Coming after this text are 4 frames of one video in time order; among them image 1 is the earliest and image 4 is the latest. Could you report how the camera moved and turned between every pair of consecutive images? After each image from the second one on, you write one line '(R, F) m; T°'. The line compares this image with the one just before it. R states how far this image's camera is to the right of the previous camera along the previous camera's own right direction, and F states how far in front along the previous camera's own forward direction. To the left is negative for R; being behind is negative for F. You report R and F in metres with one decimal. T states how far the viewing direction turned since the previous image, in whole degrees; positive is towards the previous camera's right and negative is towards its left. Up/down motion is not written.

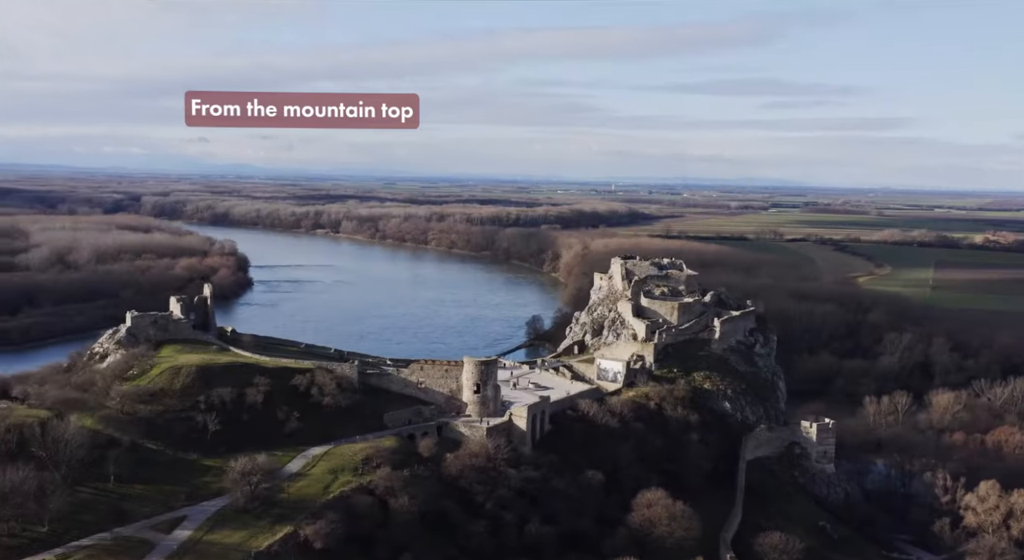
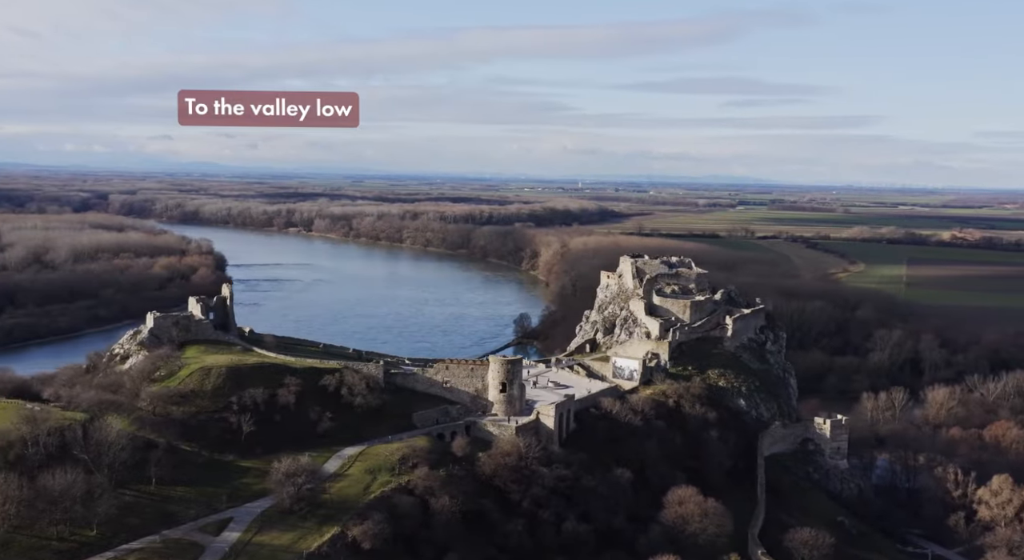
(-1.9, 0.0) m; +2°
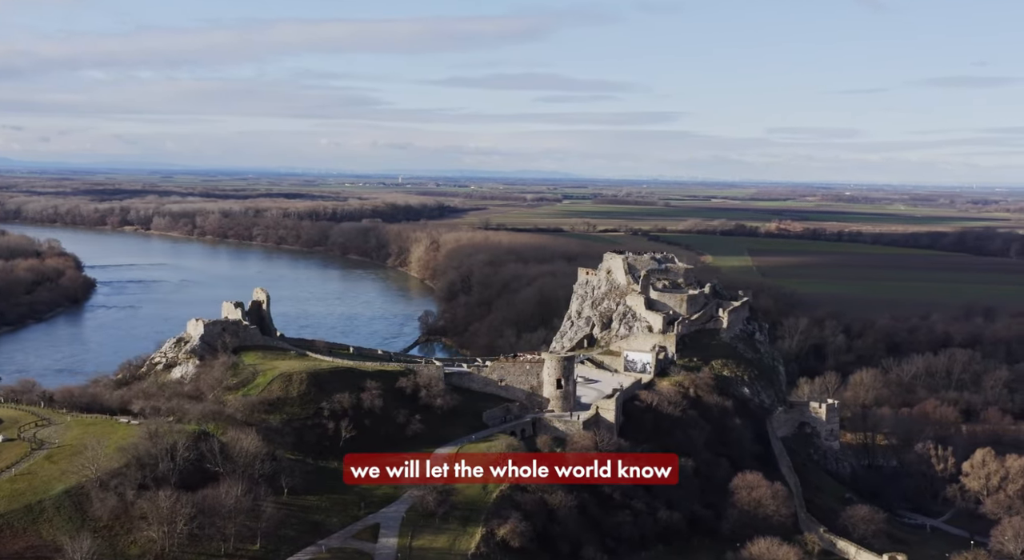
(-7.5, +0.1) m; +9°
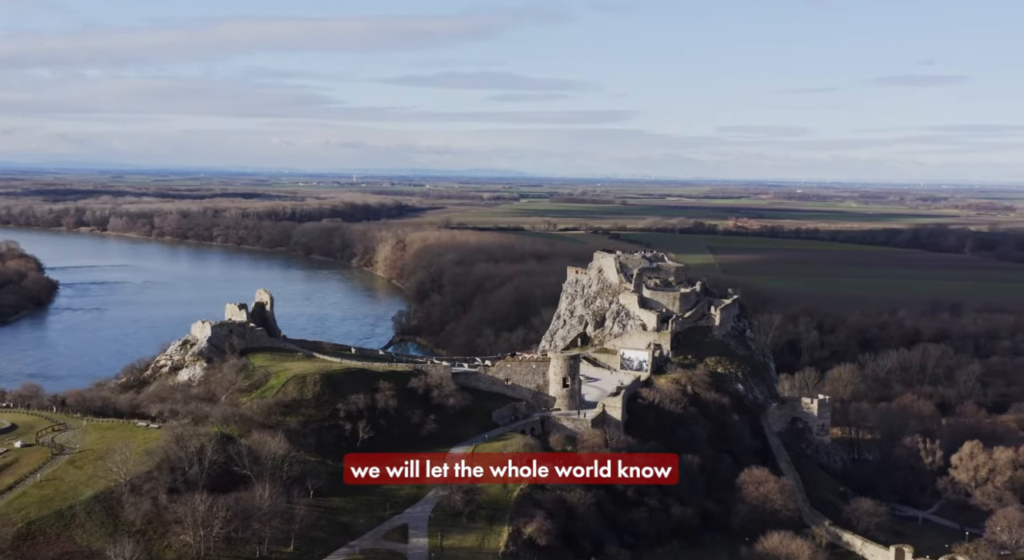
(-1.6, -0.1) m; +2°
